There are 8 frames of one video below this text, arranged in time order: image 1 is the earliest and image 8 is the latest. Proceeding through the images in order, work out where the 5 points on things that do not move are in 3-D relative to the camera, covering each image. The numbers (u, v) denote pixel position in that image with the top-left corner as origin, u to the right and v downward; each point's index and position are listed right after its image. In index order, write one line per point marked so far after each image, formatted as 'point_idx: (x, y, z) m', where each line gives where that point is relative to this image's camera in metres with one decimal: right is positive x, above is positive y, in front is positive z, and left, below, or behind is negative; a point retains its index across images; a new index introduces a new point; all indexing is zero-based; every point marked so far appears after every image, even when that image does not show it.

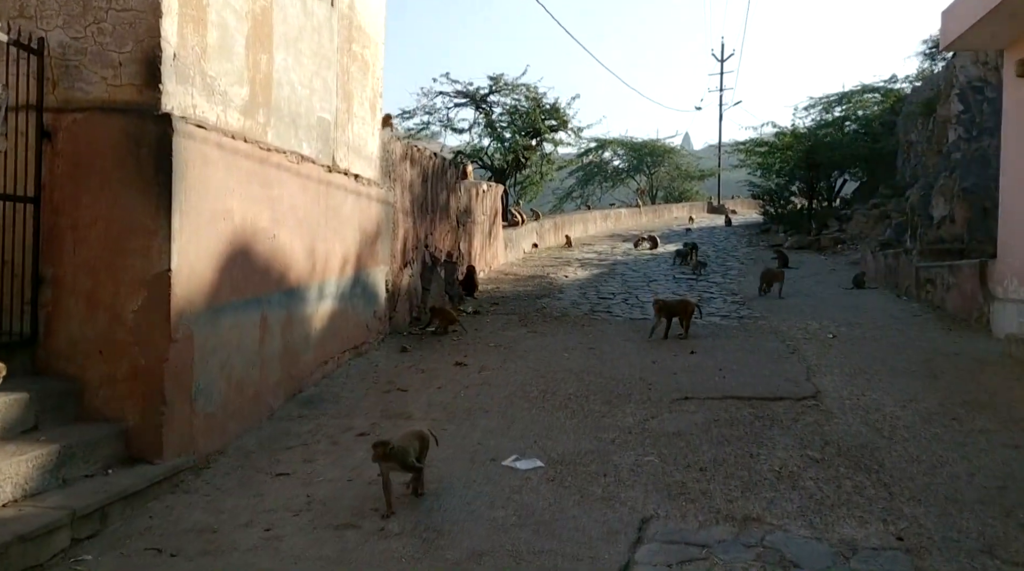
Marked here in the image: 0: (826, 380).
0: (+3.0, -0.9, +8.1) m
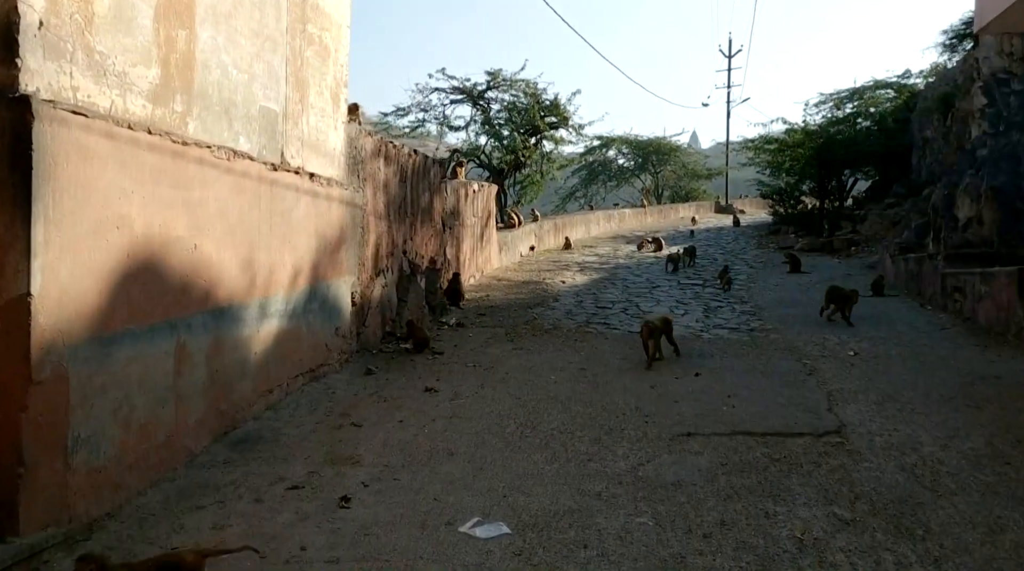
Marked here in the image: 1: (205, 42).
0: (+2.8, -1.0, +7.0) m
1: (-2.1, +1.6, +5.7) m
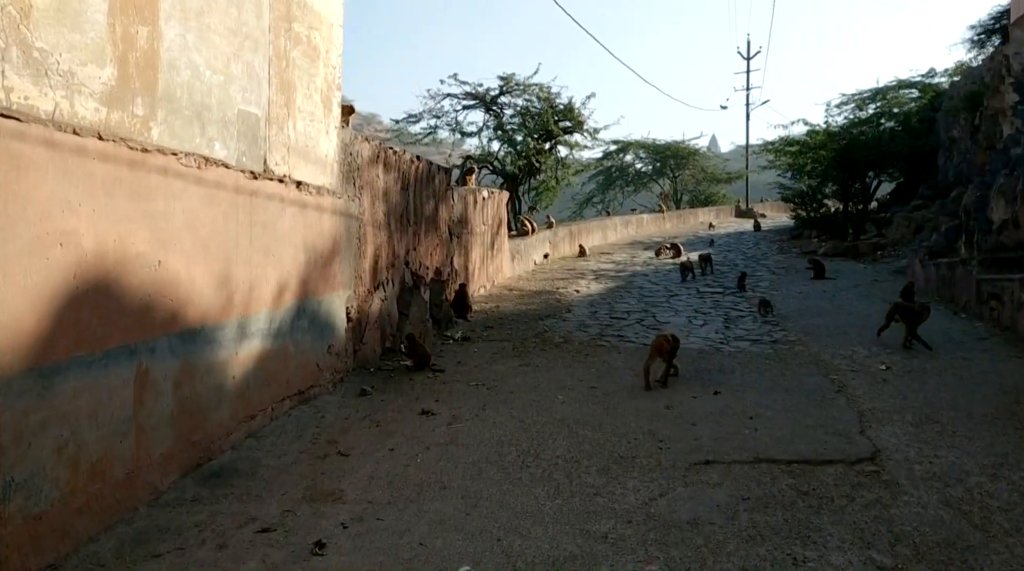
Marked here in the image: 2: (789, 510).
0: (+2.8, -1.1, +6.4) m
1: (-2.1, +1.5, +5.3) m
2: (+1.6, -1.3, +5.0) m
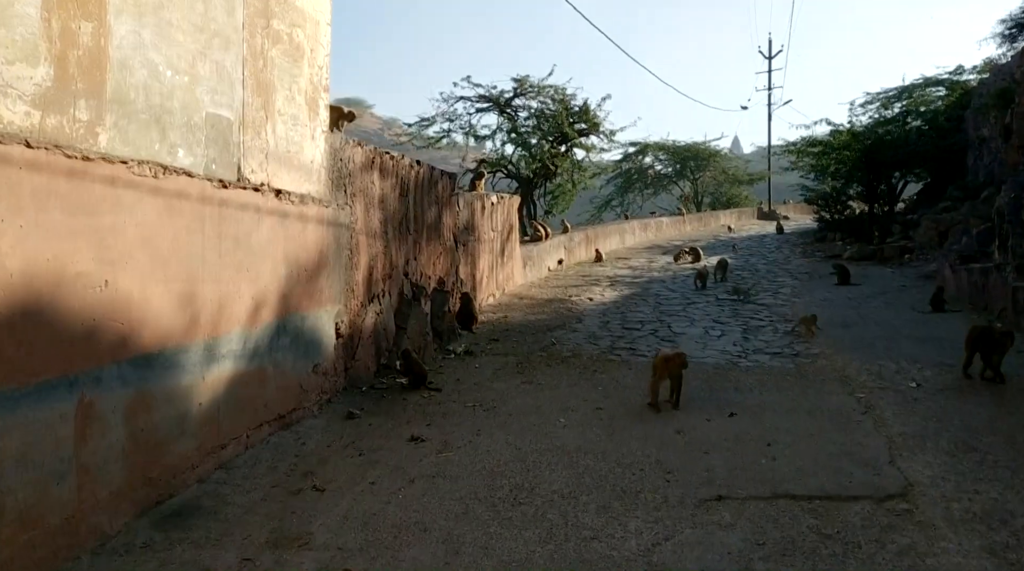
0: (+2.8, -1.2, +5.8) m
1: (-2.2, +1.4, +4.8) m
2: (+1.6, -1.4, +4.4) m
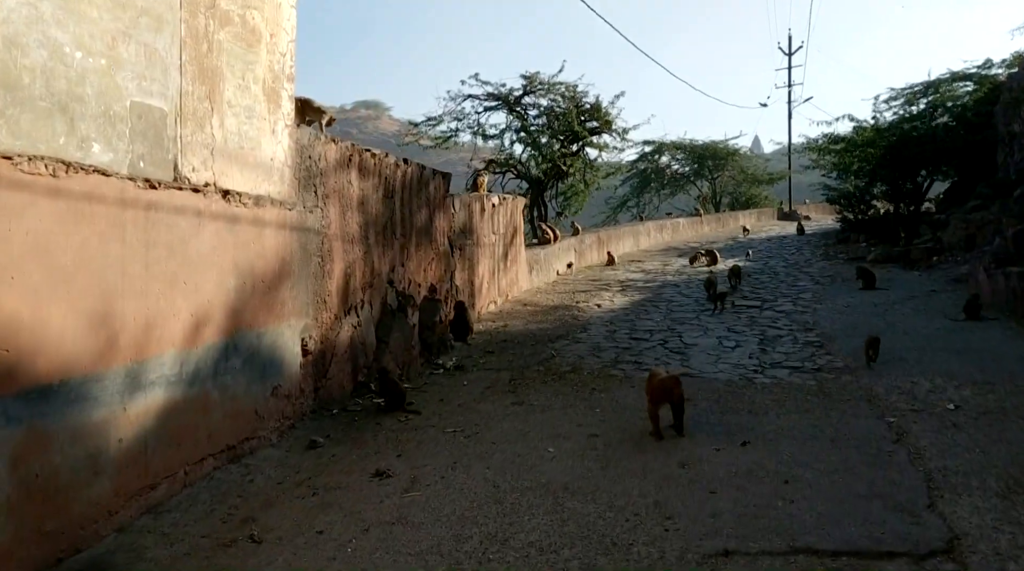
0: (+2.6, -1.3, +4.9) m
1: (-2.4, +1.3, +4.0) m
2: (+1.4, -1.5, +3.5) m
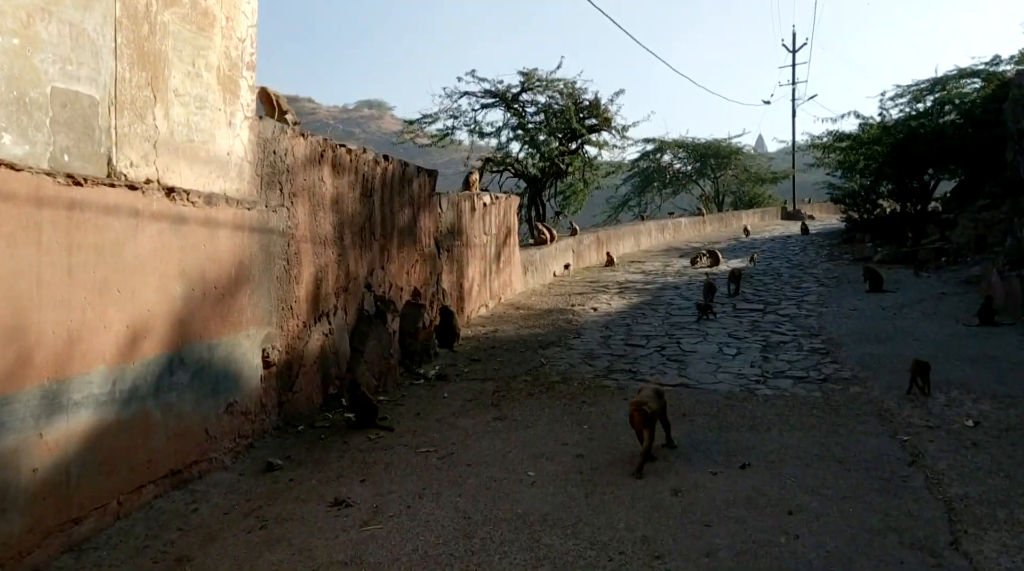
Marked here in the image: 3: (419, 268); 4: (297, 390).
0: (+2.5, -1.3, +4.4) m
1: (-2.6, +1.3, +3.5) m
2: (+1.2, -1.5, +3.0) m
3: (-1.1, +0.2, +10.0) m
4: (-1.7, -0.8, +6.8) m
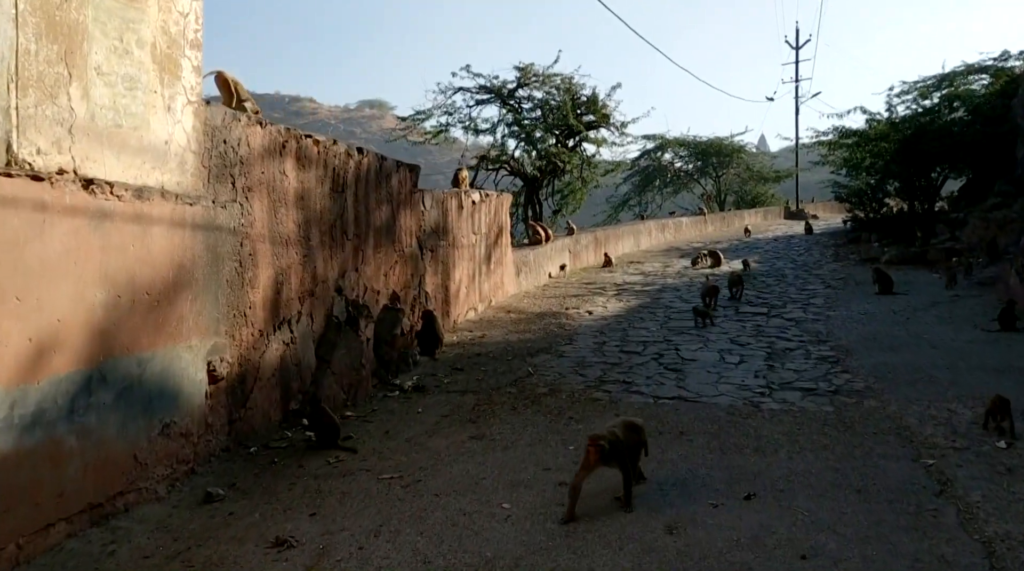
0: (+2.3, -1.4, +3.7) m
1: (-2.7, +1.2, +2.8) m
2: (+1.0, -1.6, +2.3) m
3: (-1.3, +0.2, +9.3) m
4: (-1.9, -0.9, +6.1) m
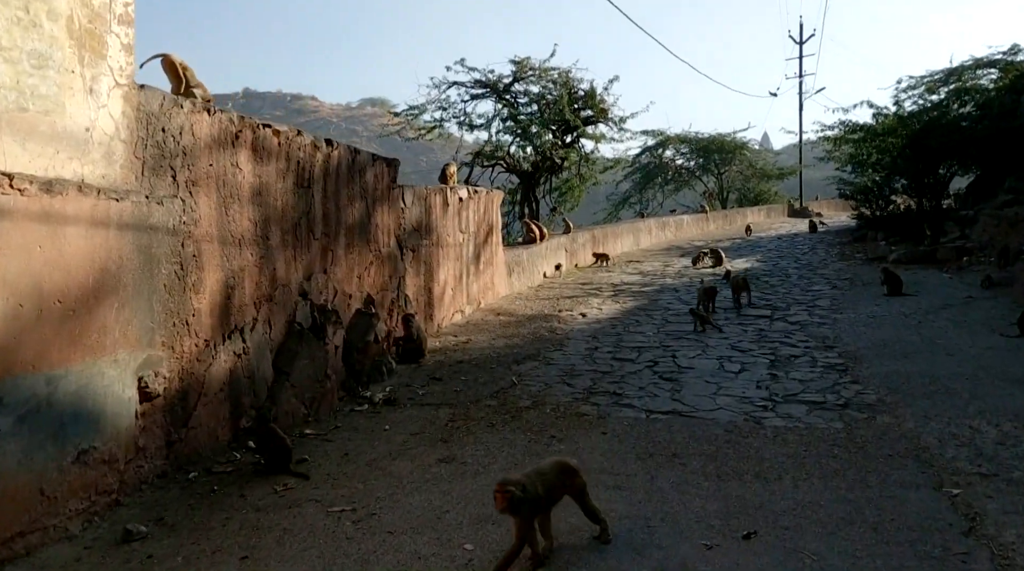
0: (+2.1, -1.4, +3.0) m
1: (-2.9, +1.2, +2.2) m
2: (+0.8, -1.6, +1.7) m
3: (-1.4, +0.1, +8.7) m
4: (-2.1, -0.9, +5.5) m
